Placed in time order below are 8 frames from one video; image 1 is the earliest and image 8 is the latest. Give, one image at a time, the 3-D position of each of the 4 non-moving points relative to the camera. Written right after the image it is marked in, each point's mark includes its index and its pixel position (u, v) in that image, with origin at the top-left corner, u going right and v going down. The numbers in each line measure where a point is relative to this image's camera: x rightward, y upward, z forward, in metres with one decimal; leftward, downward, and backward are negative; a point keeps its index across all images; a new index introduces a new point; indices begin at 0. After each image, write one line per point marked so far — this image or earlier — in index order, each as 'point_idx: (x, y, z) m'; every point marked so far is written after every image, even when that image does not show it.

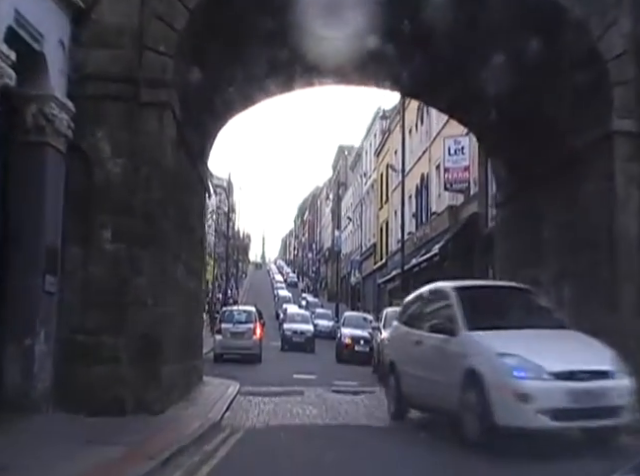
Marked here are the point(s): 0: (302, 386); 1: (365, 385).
0: (-0.4, -3.4, +17.0) m
1: (+1.1, -3.5, +17.6) m
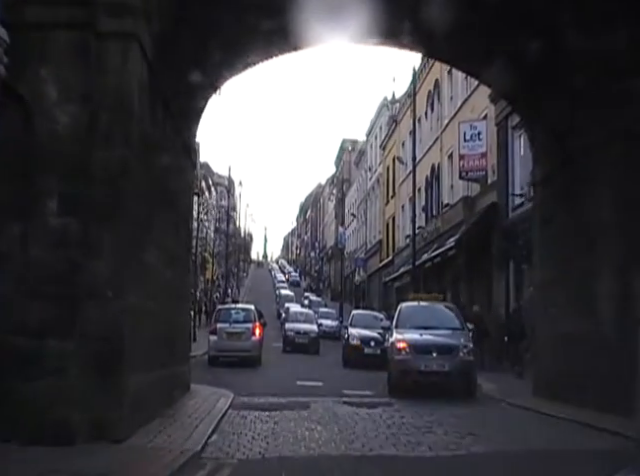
0: (-0.2, -3.1, +14.5) m
1: (+1.3, -3.2, +15.1) m
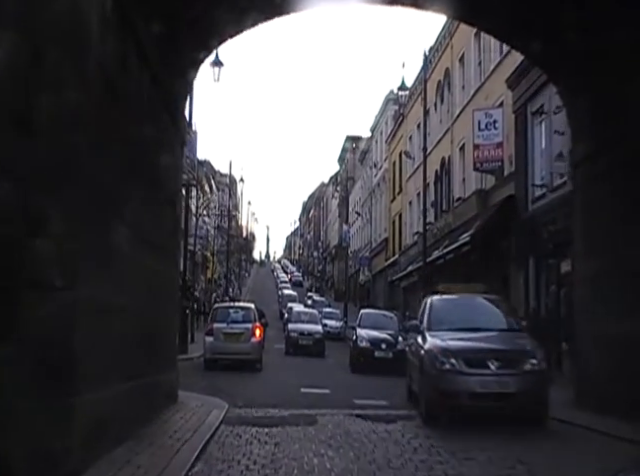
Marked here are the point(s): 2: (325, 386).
0: (-0.1, -2.9, +12.5) m
1: (+1.4, -3.0, +13.2) m
2: (+0.1, -3.4, +16.8) m
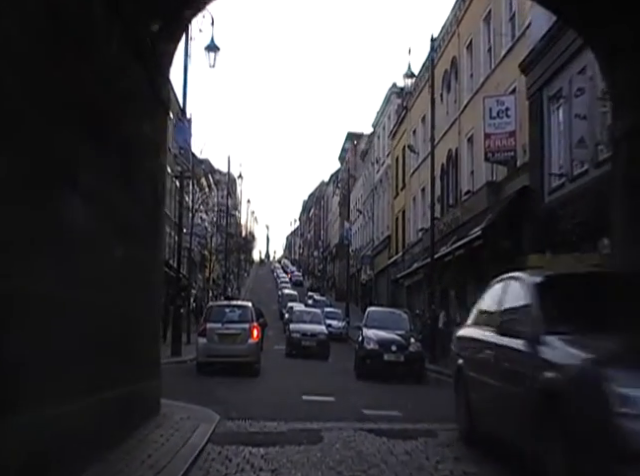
0: (0.0, -2.7, +10.9) m
1: (+1.5, -2.8, +11.5) m
2: (+0.2, -3.2, +15.1) m
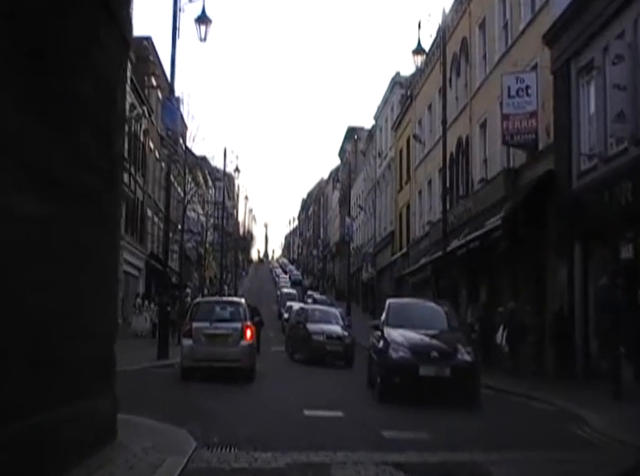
0: (+0.1, -2.3, +8.3) m
1: (+1.6, -2.5, +8.9) m
2: (+0.3, -2.9, +12.5) m
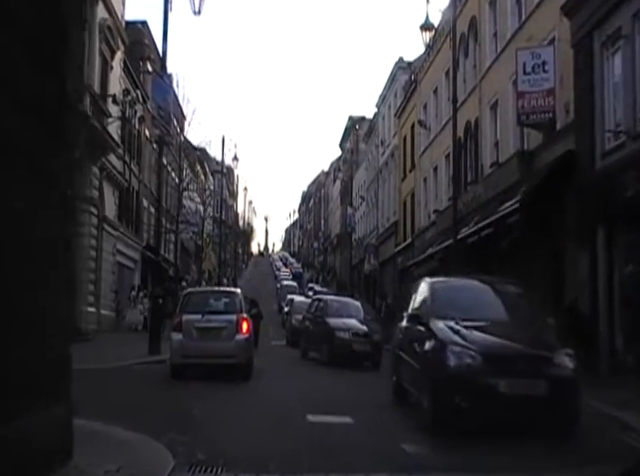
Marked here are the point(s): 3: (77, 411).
0: (+0.1, -2.1, +6.7) m
1: (+1.6, -2.2, +7.3) m
2: (+0.4, -2.5, +10.9) m
3: (-3.6, -2.5, +10.7) m
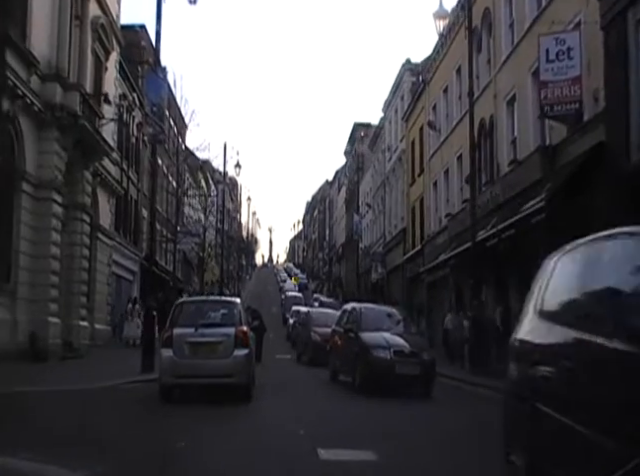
0: (+0.3, -1.9, +4.8) m
1: (+1.8, -2.0, +5.4) m
2: (+0.5, -2.5, +9.0) m
3: (-3.4, -2.5, +8.8) m
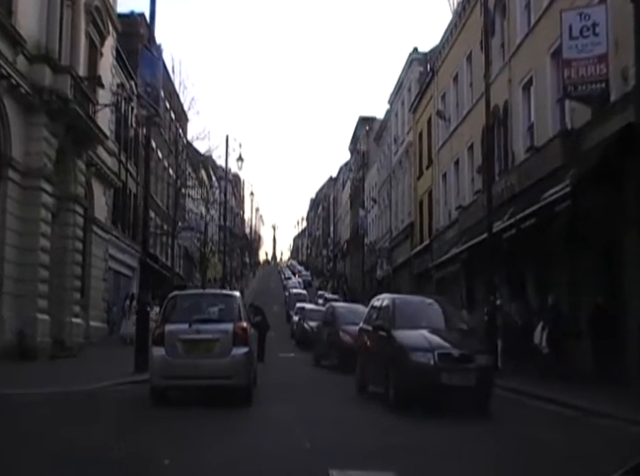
0: (+0.4, -1.7, +3.3) m
1: (+1.9, -1.8, +3.9) m
2: (+0.6, -2.2, +7.5) m
3: (-3.3, -2.3, +7.3) m
